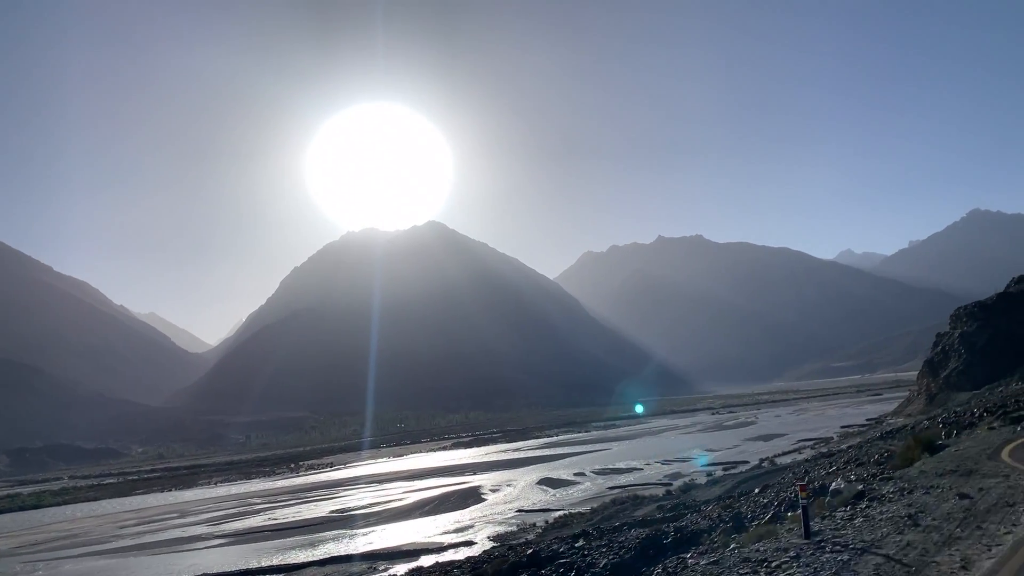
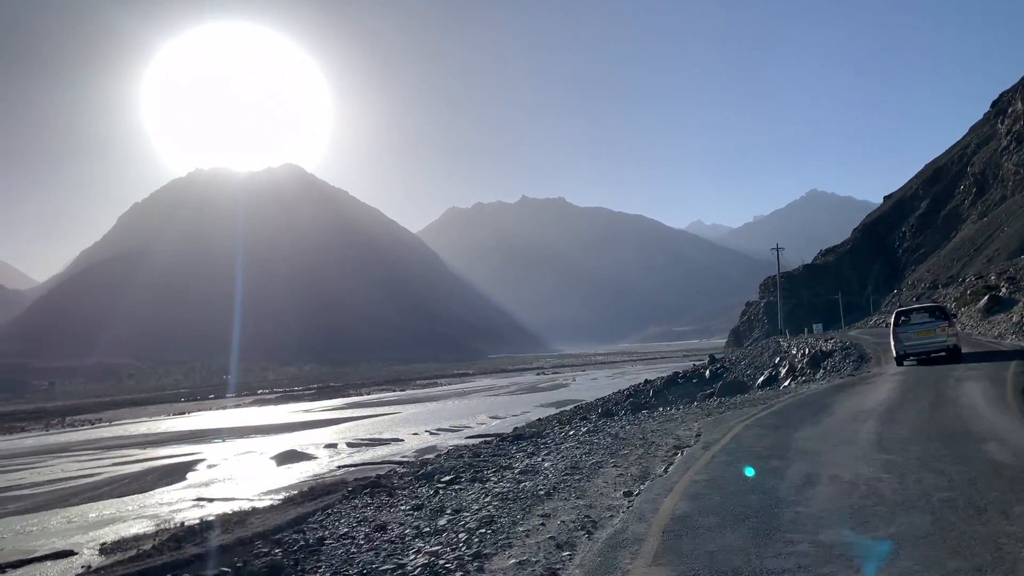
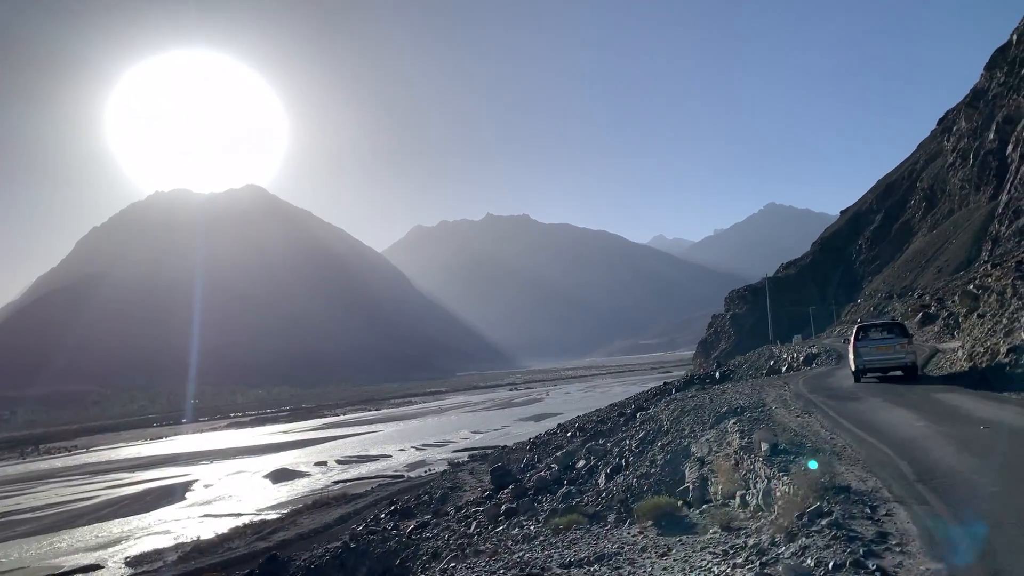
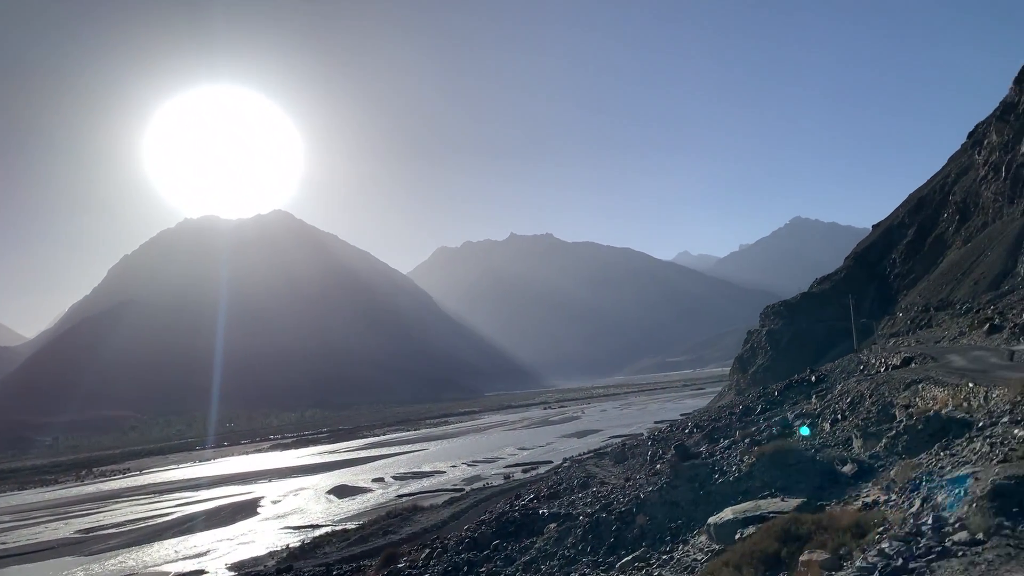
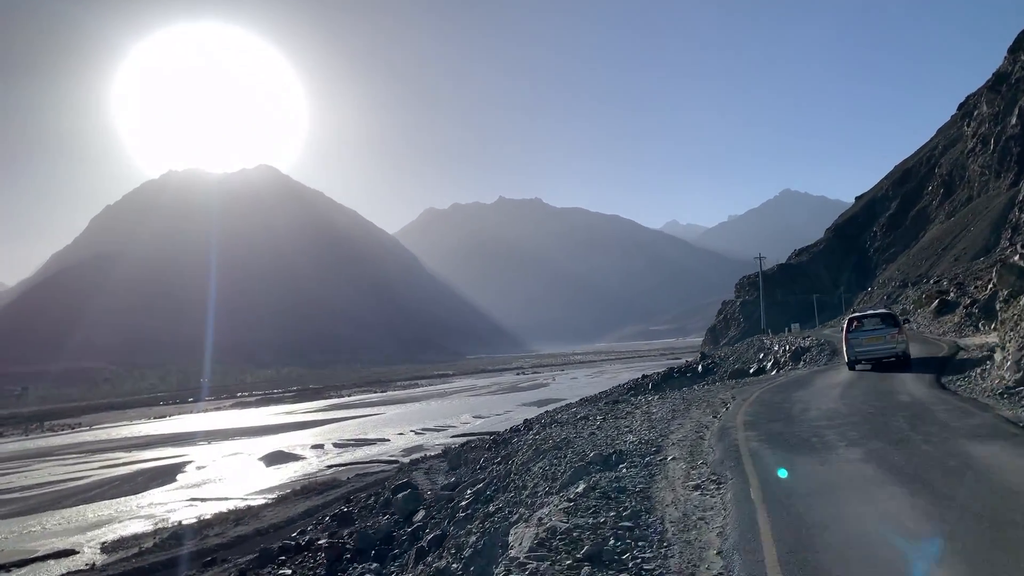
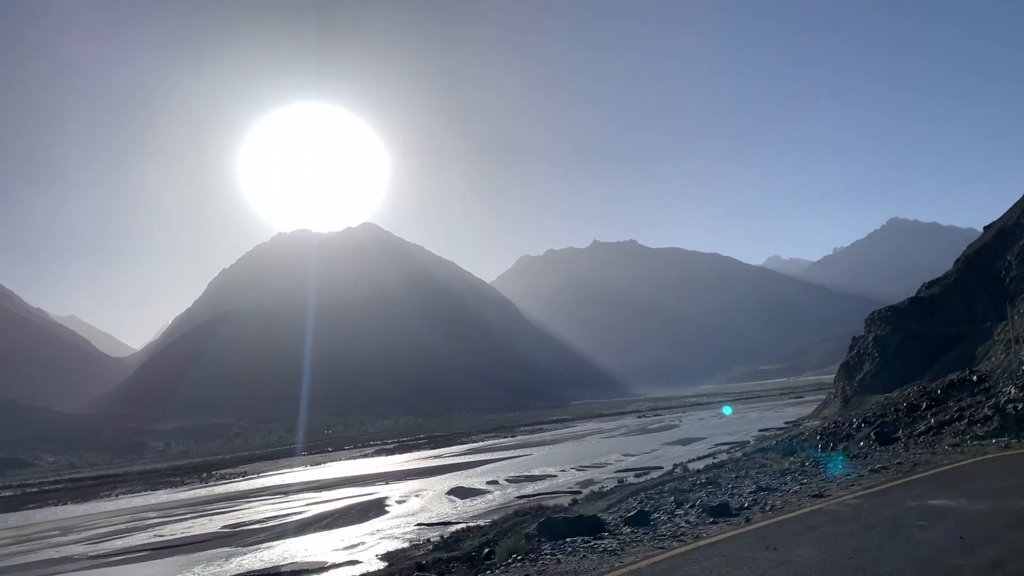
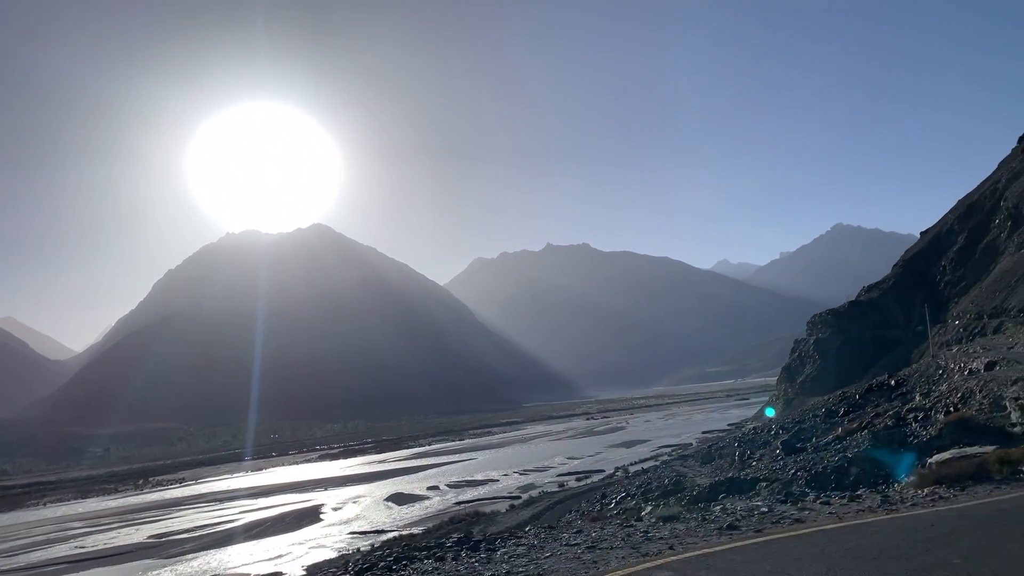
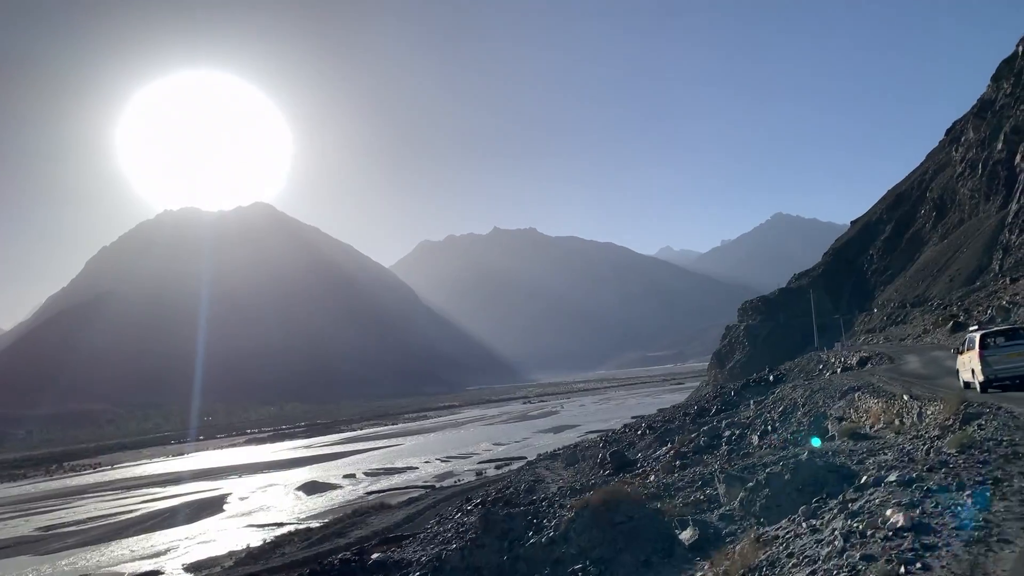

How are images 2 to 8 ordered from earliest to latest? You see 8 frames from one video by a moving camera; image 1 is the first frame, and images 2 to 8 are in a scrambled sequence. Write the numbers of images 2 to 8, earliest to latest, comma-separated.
6, 7, 4, 8, 3, 5, 2
